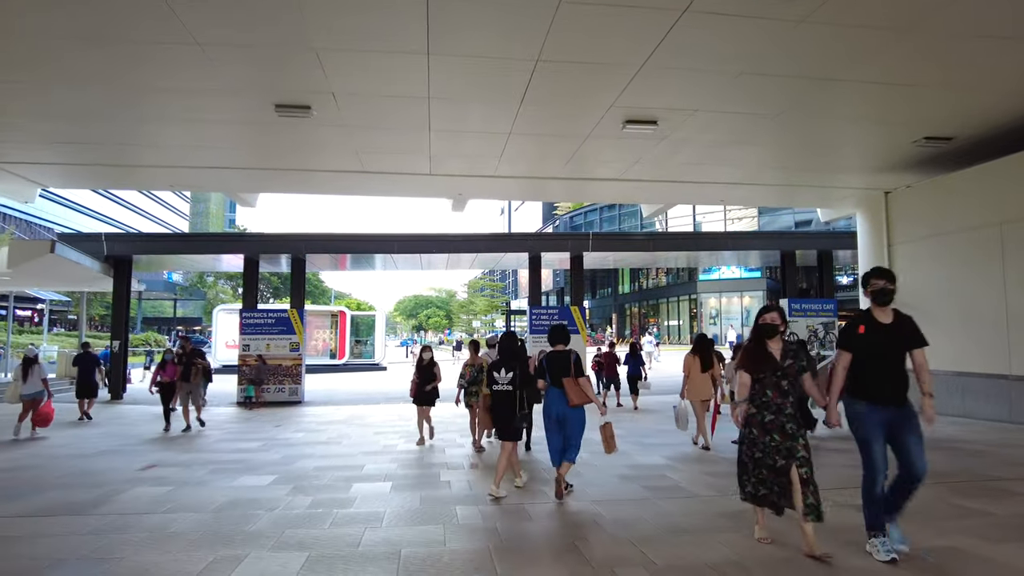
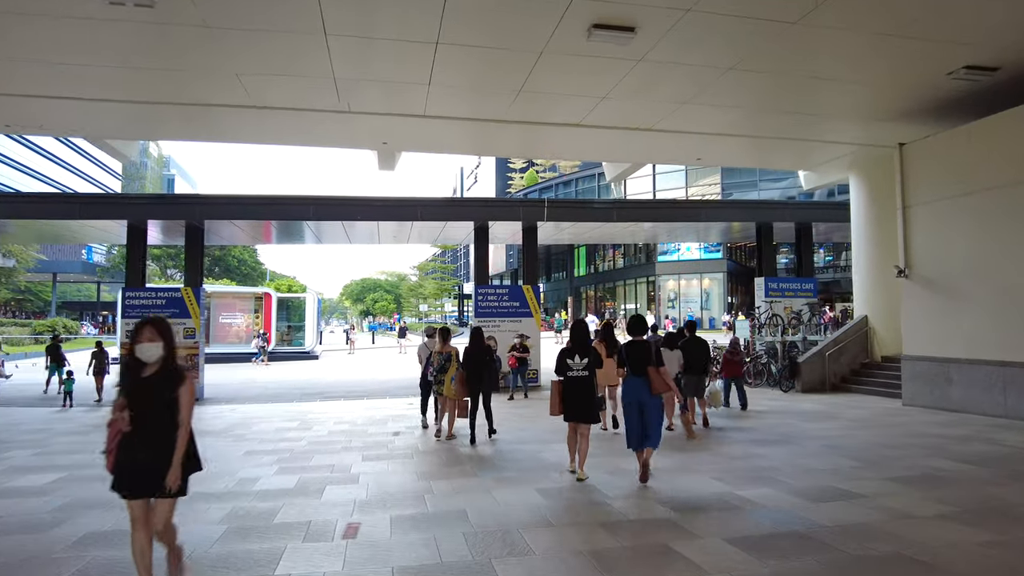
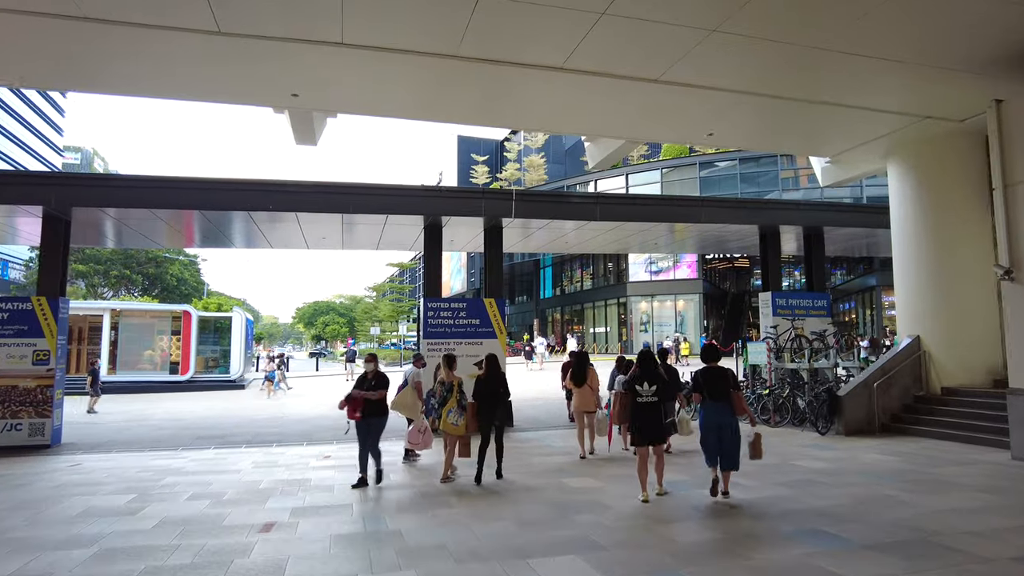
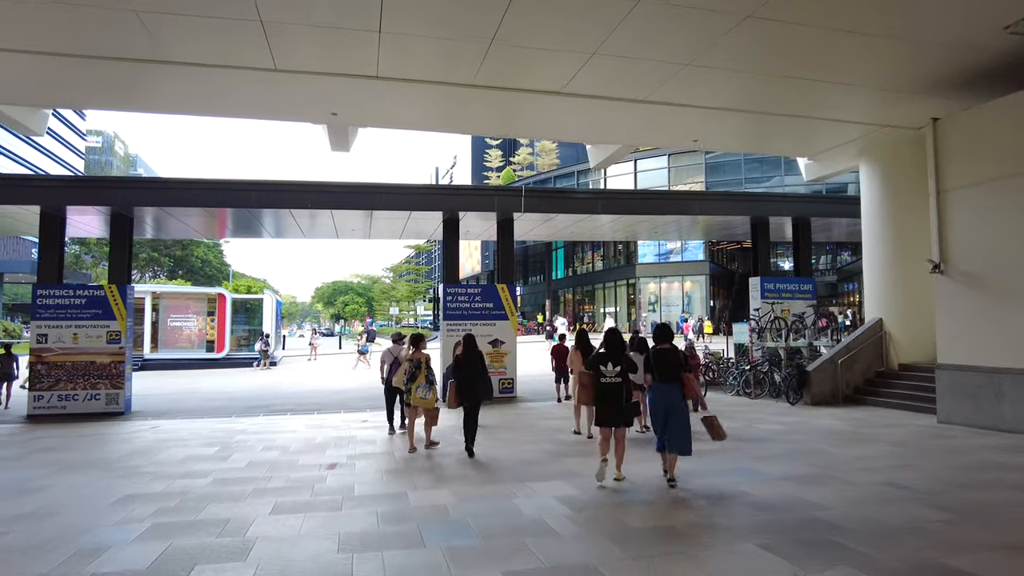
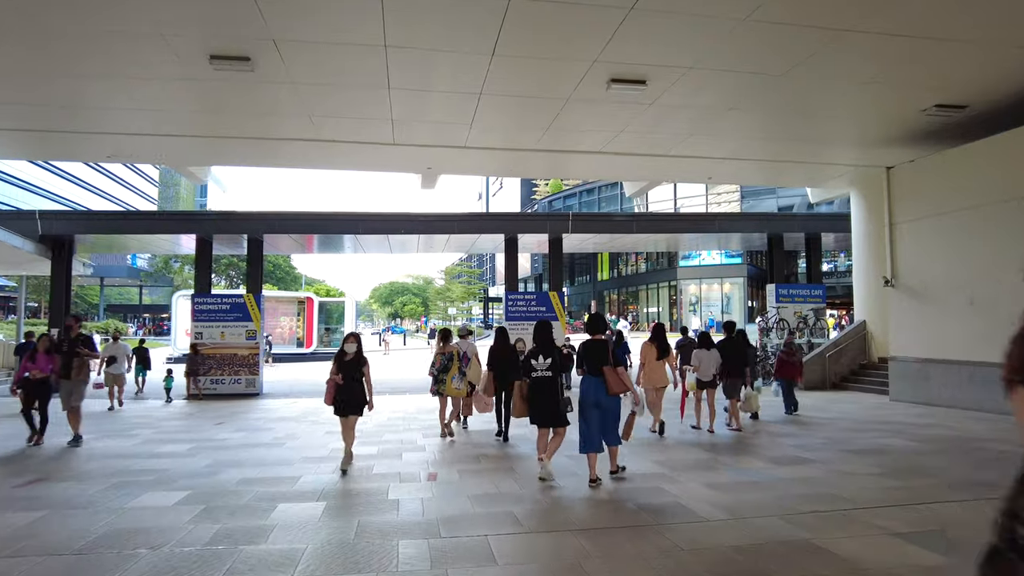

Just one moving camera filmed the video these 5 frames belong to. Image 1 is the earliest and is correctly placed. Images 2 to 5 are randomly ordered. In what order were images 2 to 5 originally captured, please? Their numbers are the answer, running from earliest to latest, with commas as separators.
5, 2, 4, 3
